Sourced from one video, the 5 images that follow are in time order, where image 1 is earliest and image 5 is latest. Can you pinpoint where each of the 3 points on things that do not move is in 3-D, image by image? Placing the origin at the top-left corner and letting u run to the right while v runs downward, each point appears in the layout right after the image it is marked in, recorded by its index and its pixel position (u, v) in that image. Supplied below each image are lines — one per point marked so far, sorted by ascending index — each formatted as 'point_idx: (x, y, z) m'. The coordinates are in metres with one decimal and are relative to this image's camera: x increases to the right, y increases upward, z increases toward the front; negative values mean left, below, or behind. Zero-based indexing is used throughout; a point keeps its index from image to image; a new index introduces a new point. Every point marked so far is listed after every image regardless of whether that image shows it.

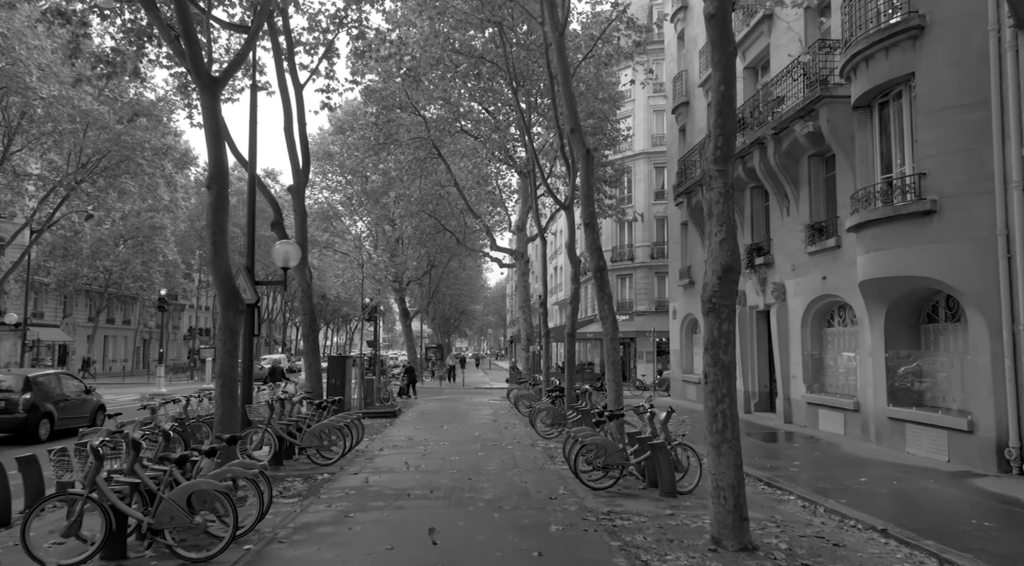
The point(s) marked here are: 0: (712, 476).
0: (+1.7, -1.7, +6.8) m
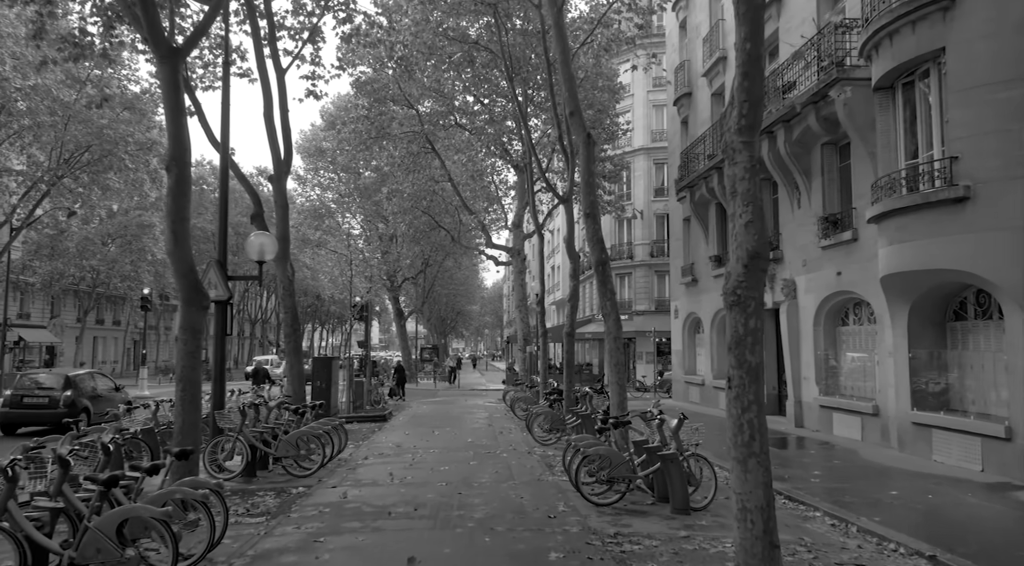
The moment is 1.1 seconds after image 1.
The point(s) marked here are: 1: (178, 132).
0: (+1.7, -1.6, +5.9) m
1: (-3.6, +1.6, +8.6) m
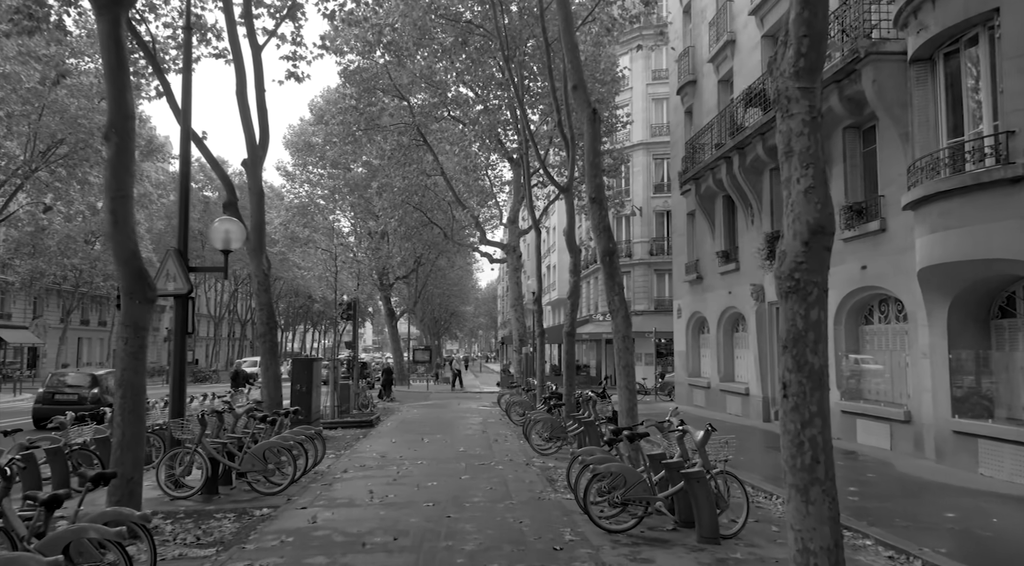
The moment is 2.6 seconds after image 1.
0: (+1.7, -1.5, +4.6) m
1: (-3.6, +1.7, +7.3) m
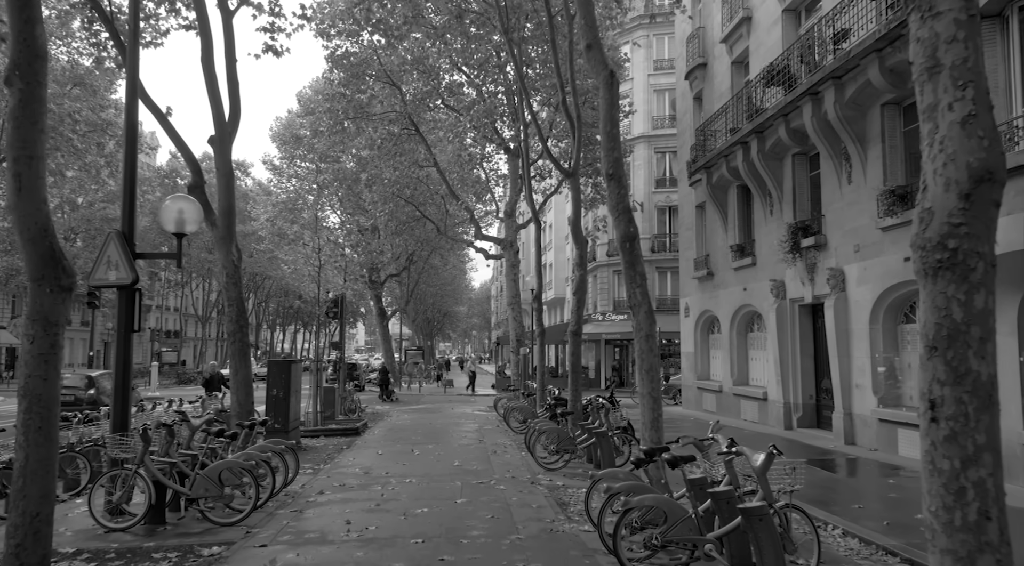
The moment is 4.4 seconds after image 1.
0: (+1.8, -1.4, +3.2) m
1: (-3.6, +1.9, +5.8) m
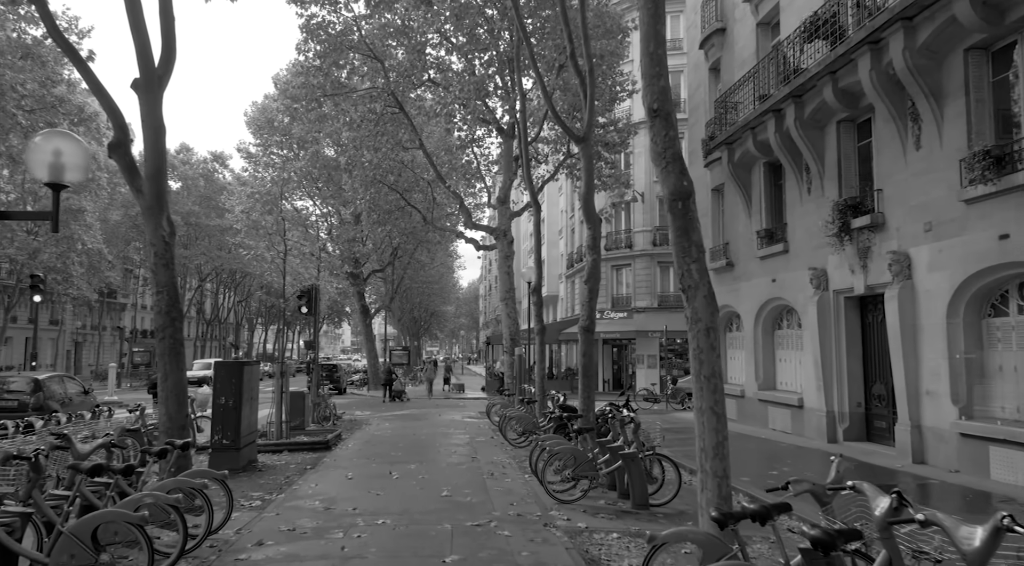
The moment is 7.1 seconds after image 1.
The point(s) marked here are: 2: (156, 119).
0: (+1.9, -1.1, +0.8) m
1: (-3.4, +2.1, +3.3) m
2: (-4.4, +2.0, +9.7) m
